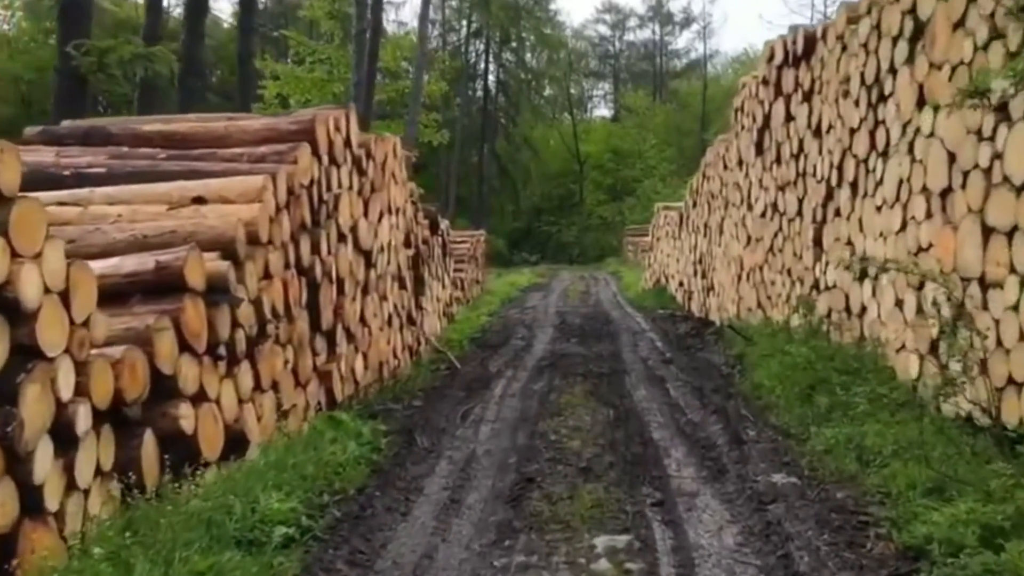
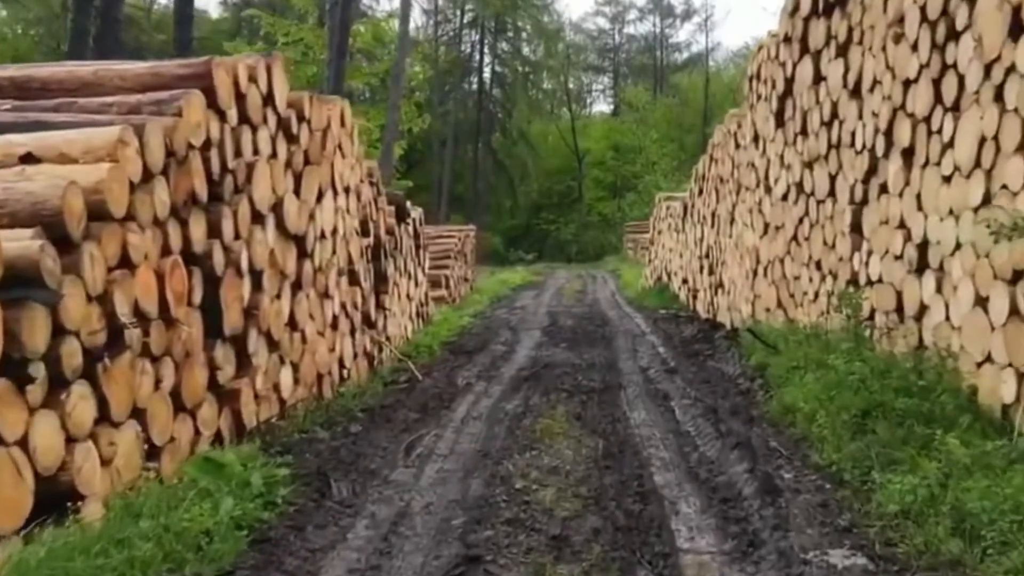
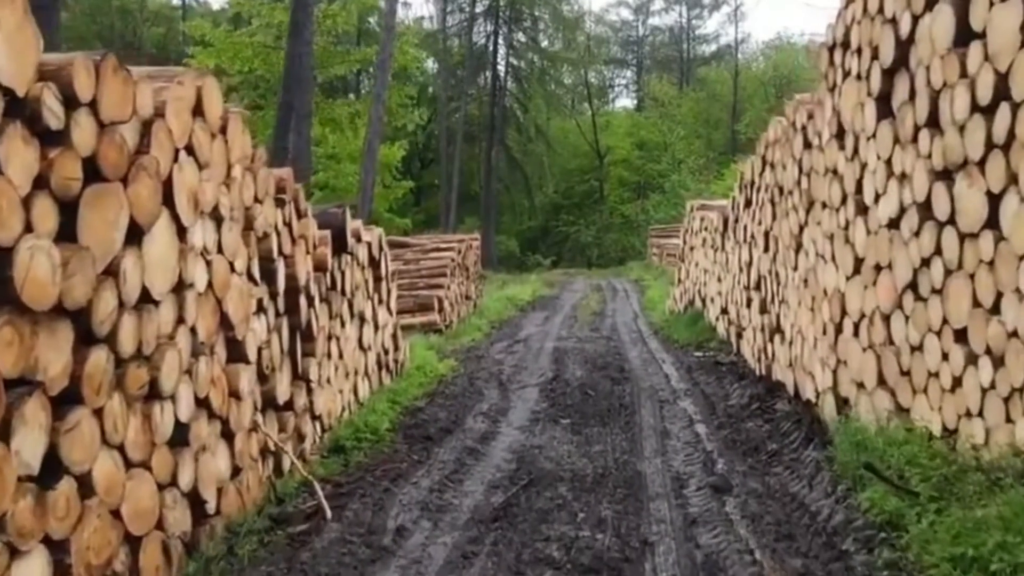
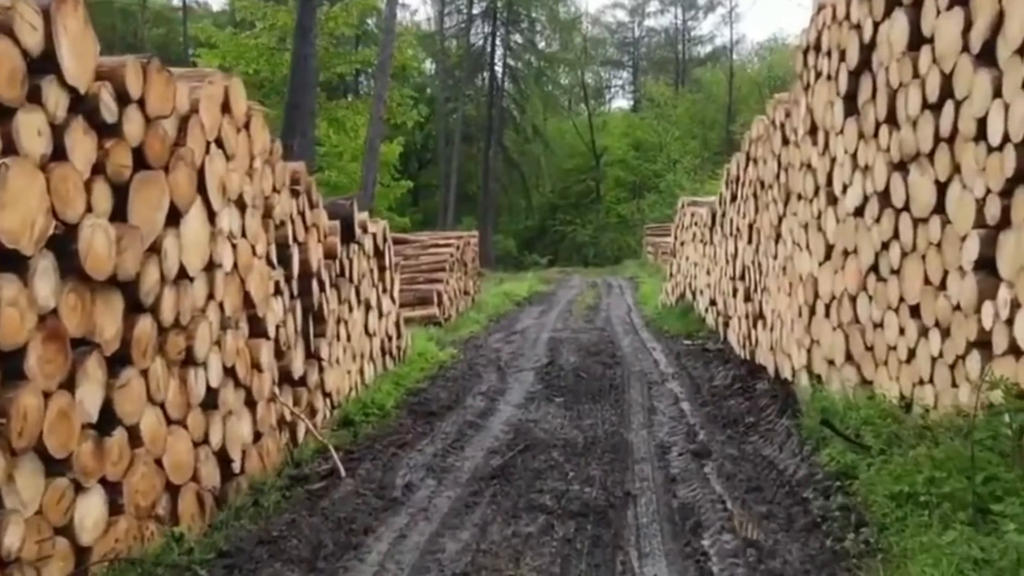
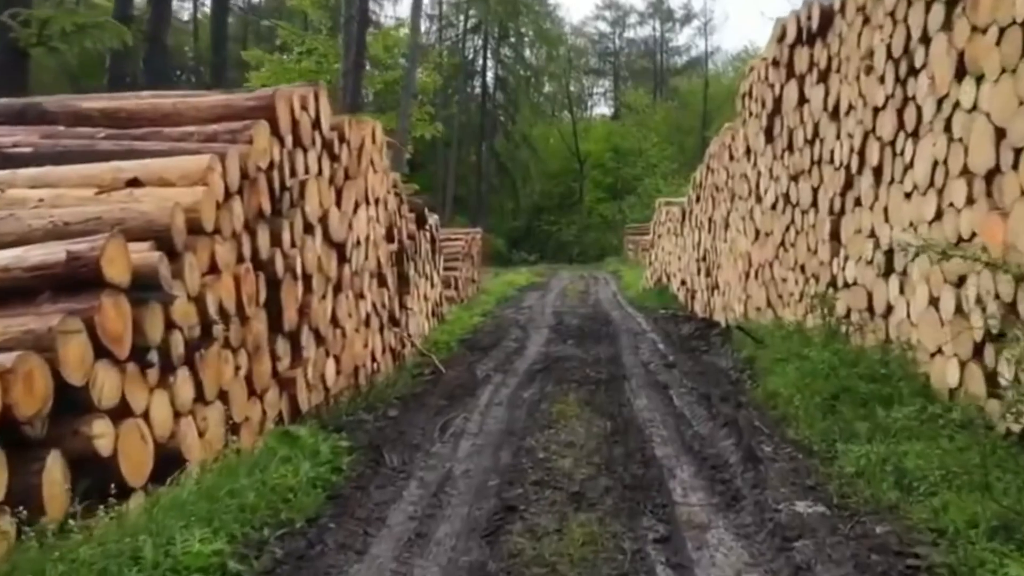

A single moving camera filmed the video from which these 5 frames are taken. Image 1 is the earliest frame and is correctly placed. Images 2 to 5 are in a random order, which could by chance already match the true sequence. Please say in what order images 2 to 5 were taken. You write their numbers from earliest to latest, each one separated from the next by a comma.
5, 2, 4, 3
